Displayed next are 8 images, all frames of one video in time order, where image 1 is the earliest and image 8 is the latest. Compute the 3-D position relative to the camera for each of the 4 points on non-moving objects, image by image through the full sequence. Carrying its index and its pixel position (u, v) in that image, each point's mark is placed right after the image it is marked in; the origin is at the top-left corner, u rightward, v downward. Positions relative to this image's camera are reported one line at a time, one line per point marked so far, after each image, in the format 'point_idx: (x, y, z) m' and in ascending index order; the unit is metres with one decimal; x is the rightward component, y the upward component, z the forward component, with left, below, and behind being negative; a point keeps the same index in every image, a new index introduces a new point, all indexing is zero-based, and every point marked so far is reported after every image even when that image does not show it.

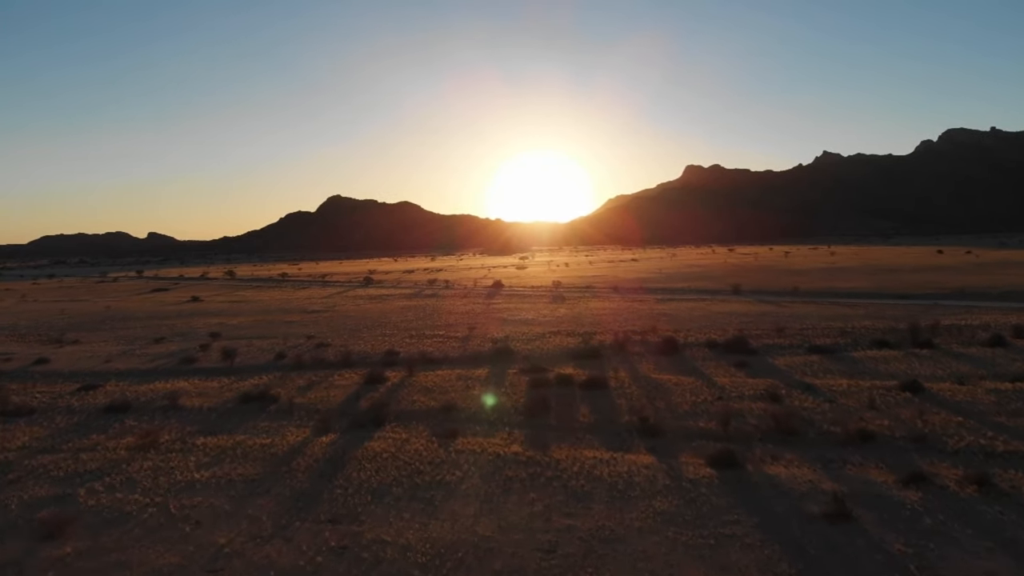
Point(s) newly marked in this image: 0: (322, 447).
0: (-5.0, -4.2, +18.9) m
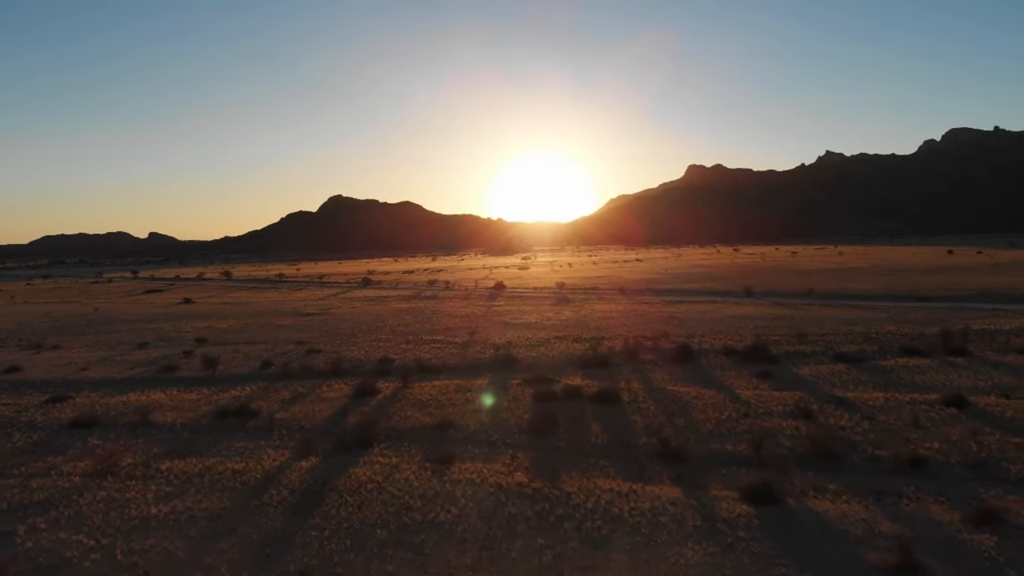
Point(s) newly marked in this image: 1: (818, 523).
0: (-4.9, -4.3, +16.7) m
1: (+5.7, -4.3, +13.3) m
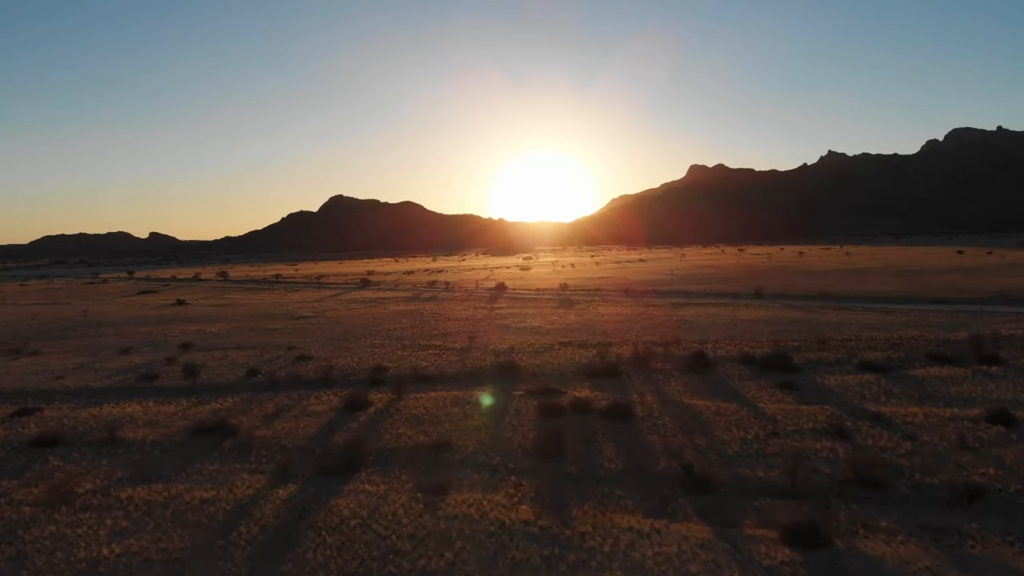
0: (-4.9, -4.5, +14.8) m
1: (+5.7, -4.5, +11.3) m
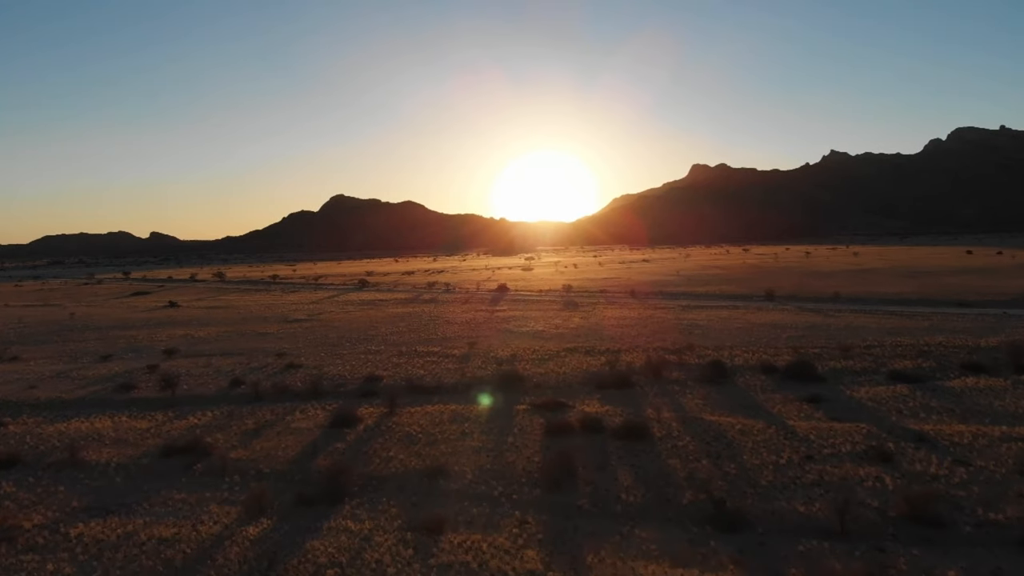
0: (-4.8, -4.6, +12.8) m
1: (+5.8, -4.6, +9.3) m
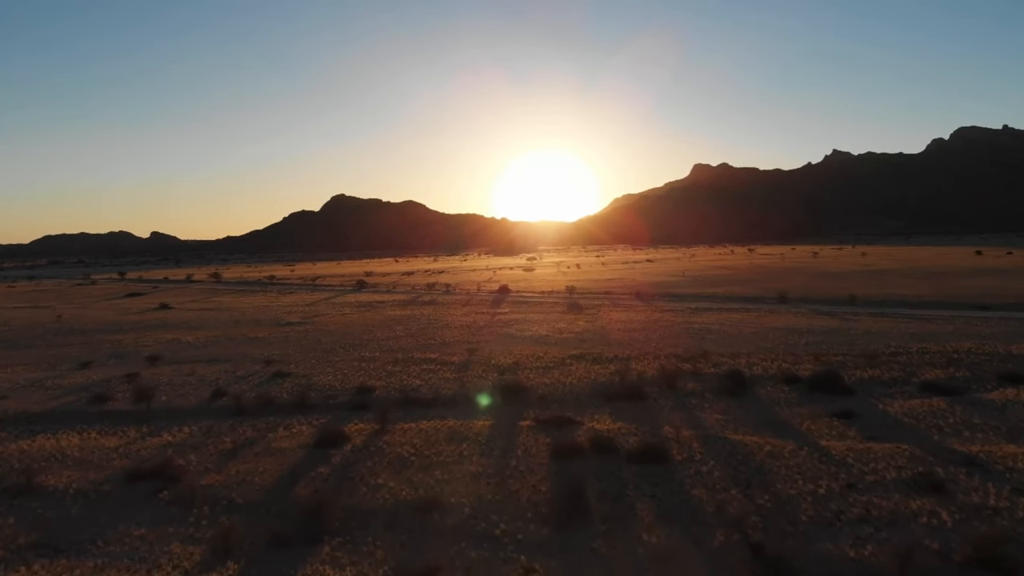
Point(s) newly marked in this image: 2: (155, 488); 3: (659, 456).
0: (-4.7, -4.7, +10.9) m
1: (+5.9, -4.8, +7.4) m
2: (-8.1, -4.5, +16.3) m
3: (+3.4, -3.8, +16.4) m
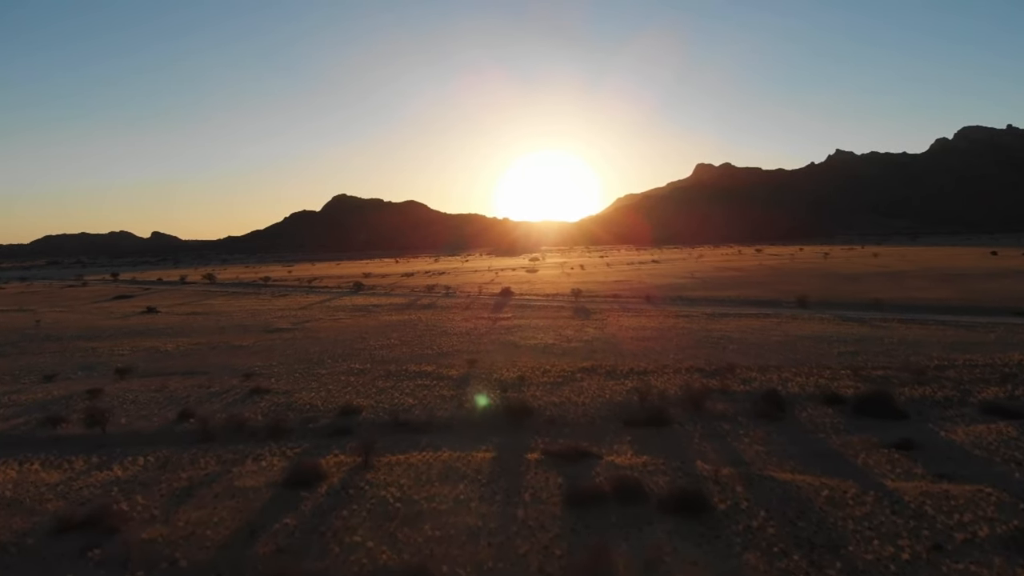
0: (-4.6, -5.0, +8.1) m
1: (+6.0, -5.0, +4.5) m
2: (-8.0, -4.8, +13.4) m
3: (+3.5, -4.1, +13.5) m
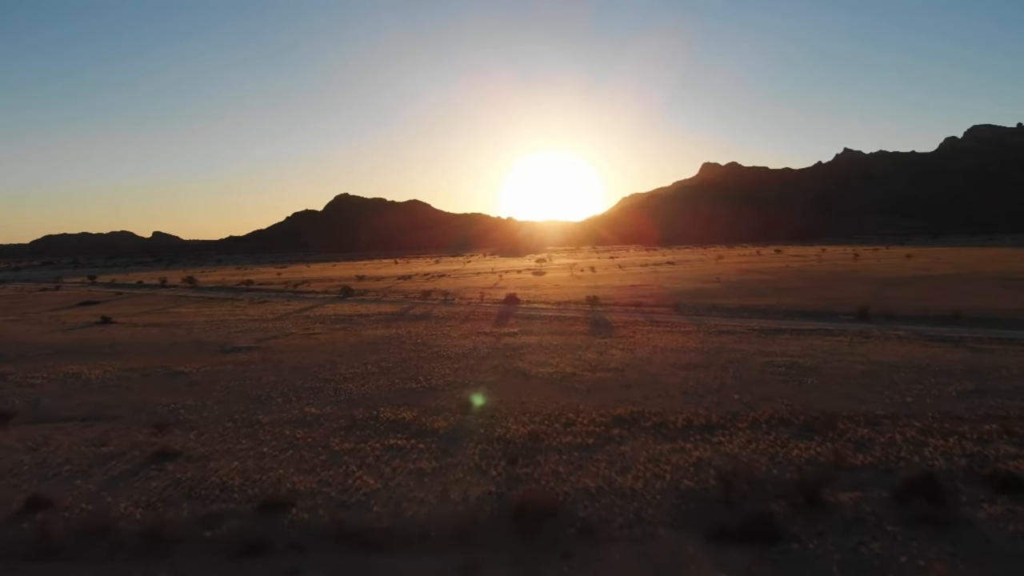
0: (-4.5, -5.5, +0.7) m
1: (+6.1, -5.6, -2.9) m
2: (-7.8, -5.3, +6.0) m
3: (+3.7, -4.6, +6.1) m
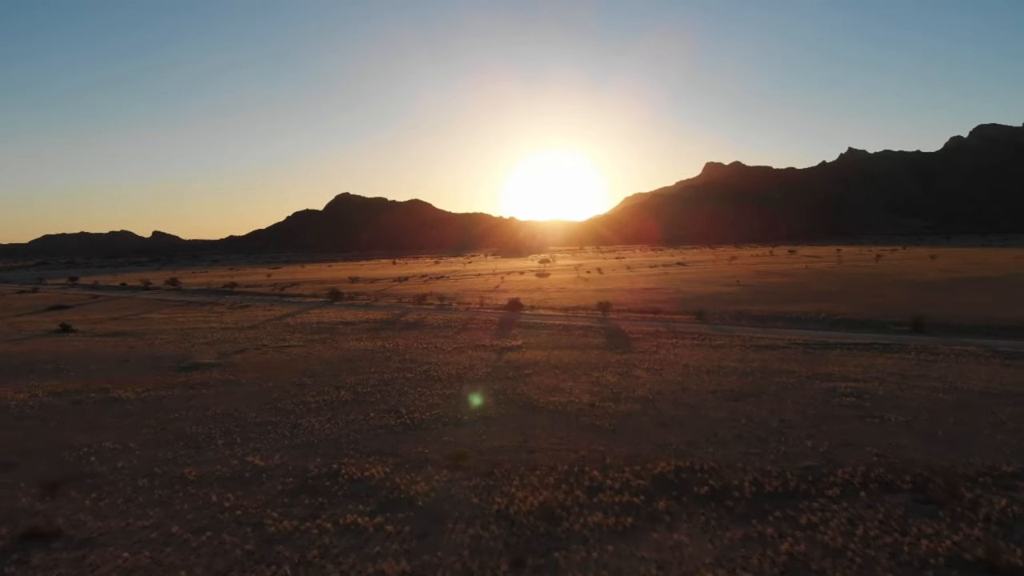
0: (-4.4, -5.8, -4.3) m
1: (+6.1, -5.9, -7.9) m
2: (-7.7, -5.6, +1.1) m
3: (+3.7, -4.9, +1.1) m
